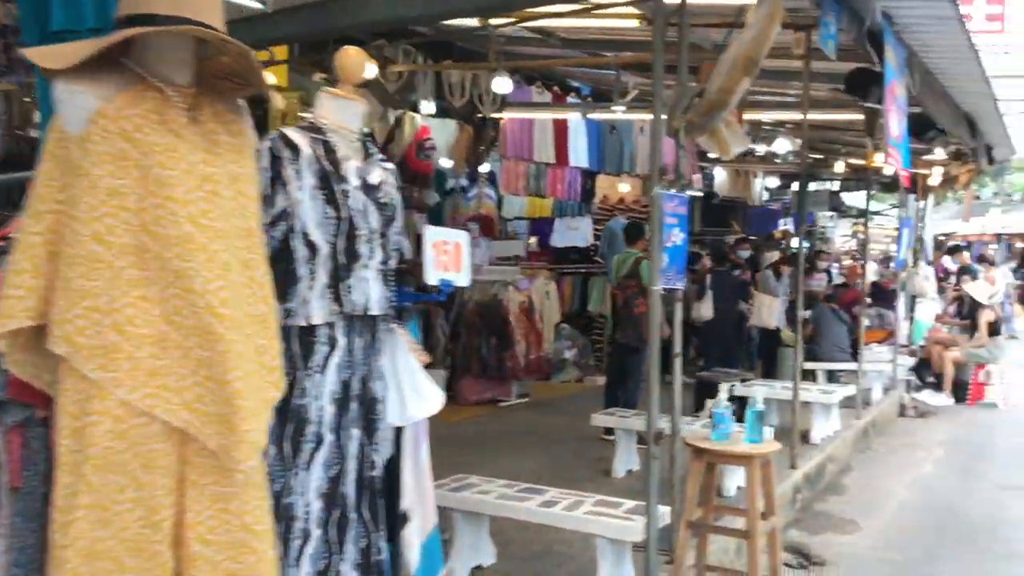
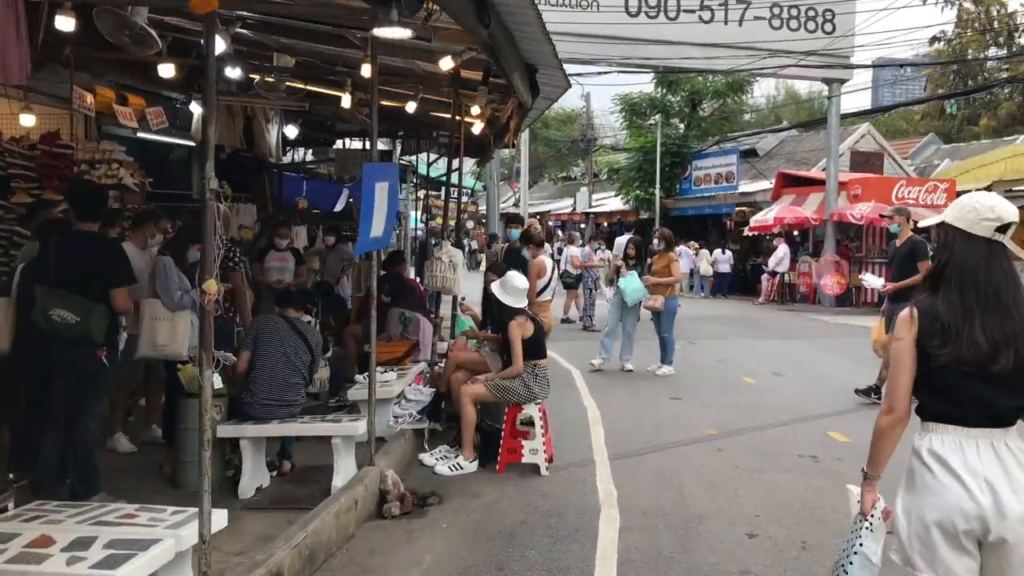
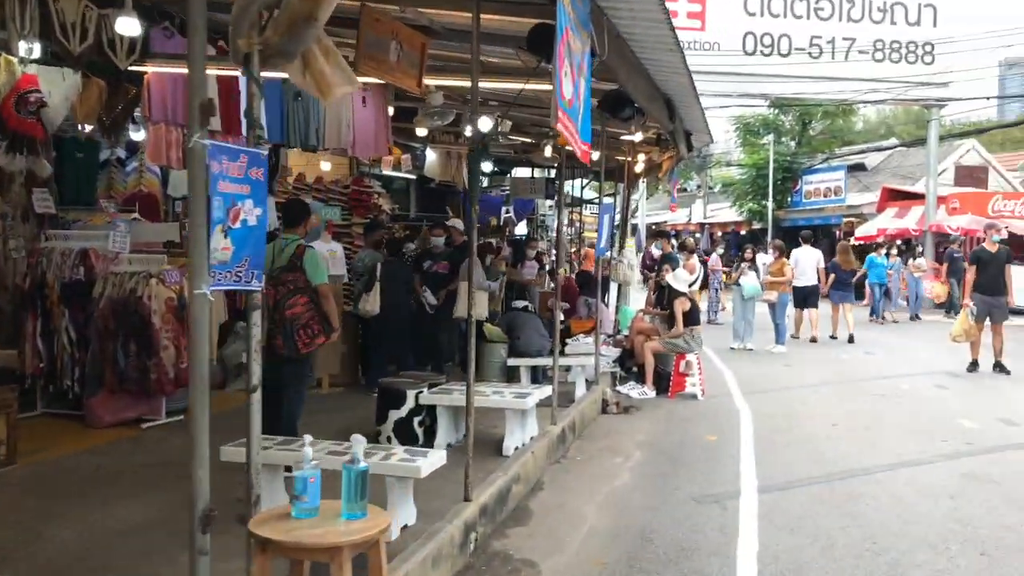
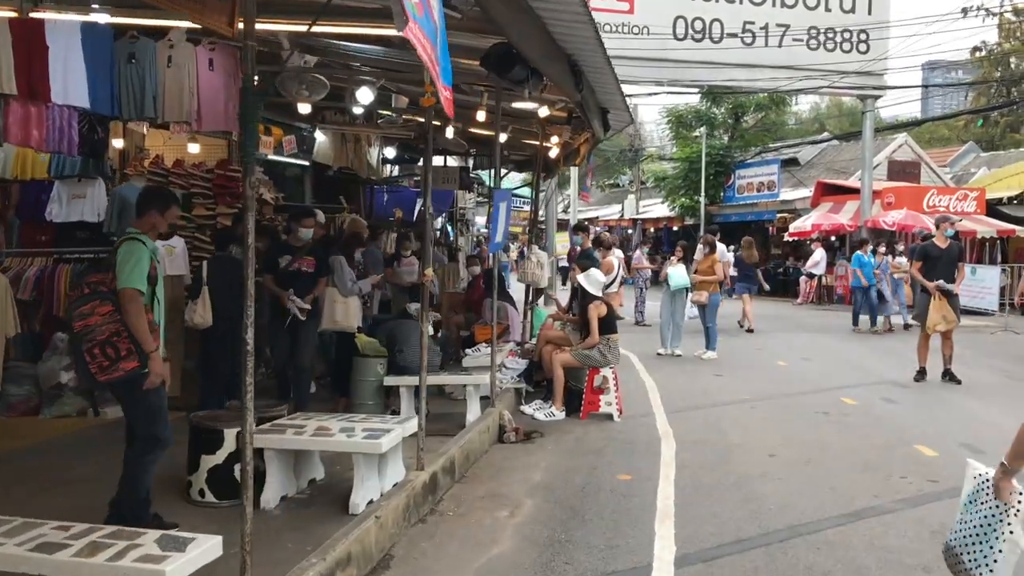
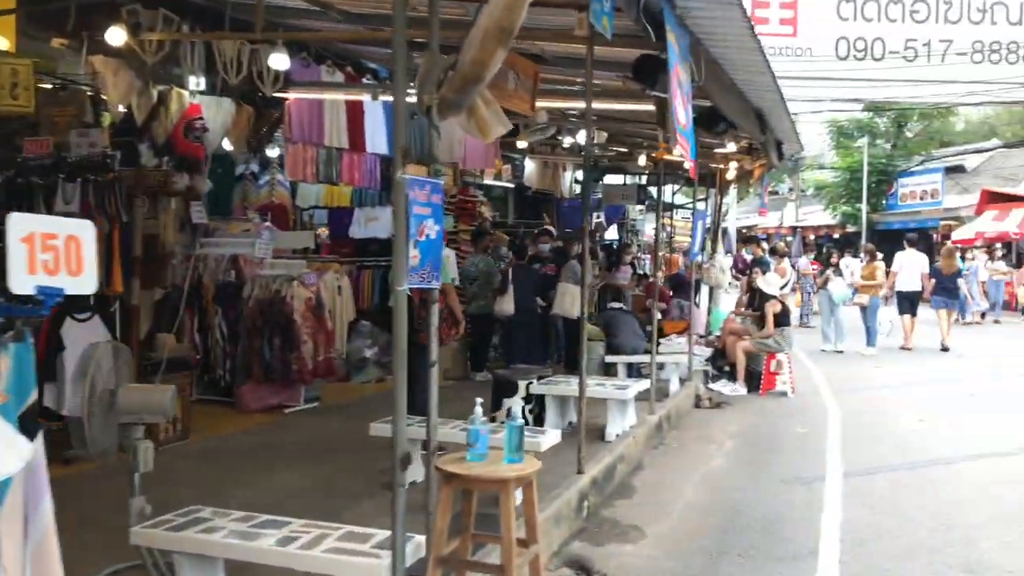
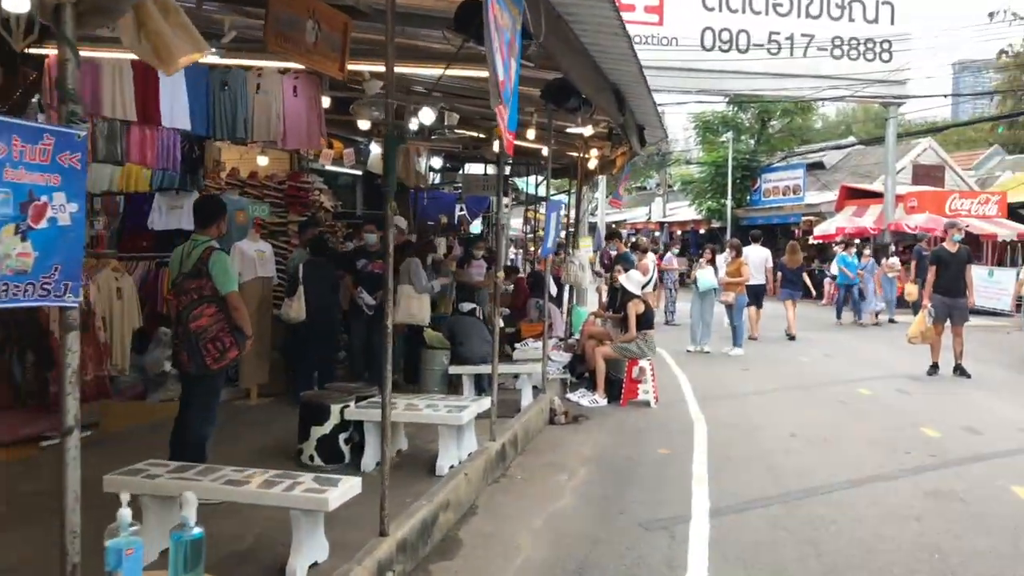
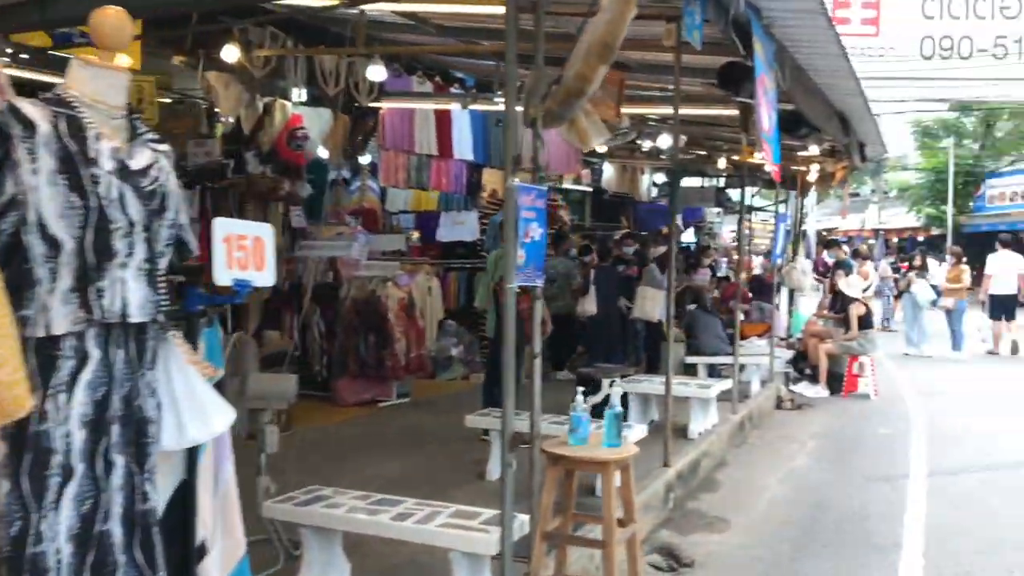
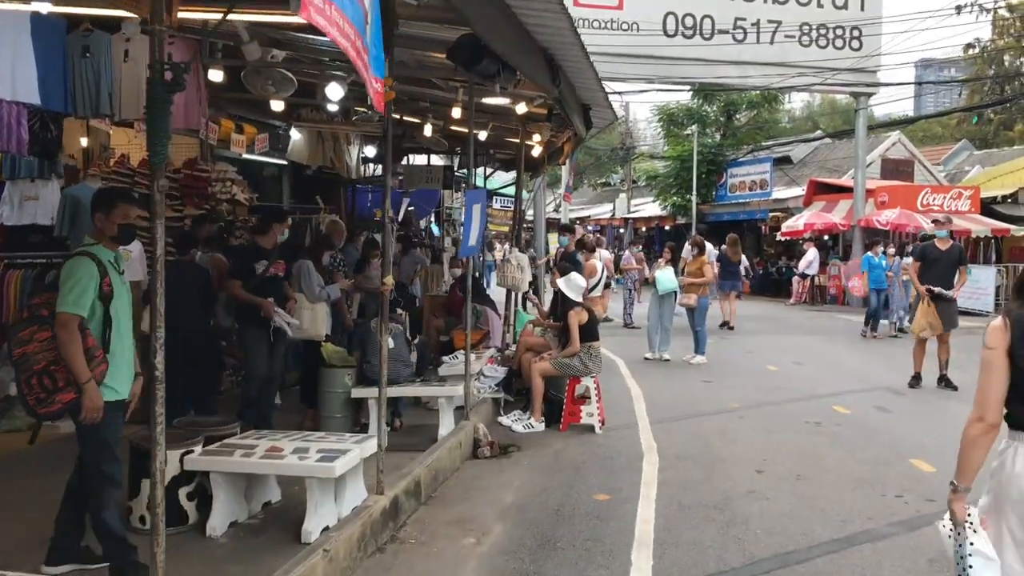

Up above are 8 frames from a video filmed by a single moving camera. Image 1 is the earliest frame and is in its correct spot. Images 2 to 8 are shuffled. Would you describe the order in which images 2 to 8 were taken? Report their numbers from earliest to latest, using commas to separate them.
7, 5, 3, 6, 4, 8, 2
